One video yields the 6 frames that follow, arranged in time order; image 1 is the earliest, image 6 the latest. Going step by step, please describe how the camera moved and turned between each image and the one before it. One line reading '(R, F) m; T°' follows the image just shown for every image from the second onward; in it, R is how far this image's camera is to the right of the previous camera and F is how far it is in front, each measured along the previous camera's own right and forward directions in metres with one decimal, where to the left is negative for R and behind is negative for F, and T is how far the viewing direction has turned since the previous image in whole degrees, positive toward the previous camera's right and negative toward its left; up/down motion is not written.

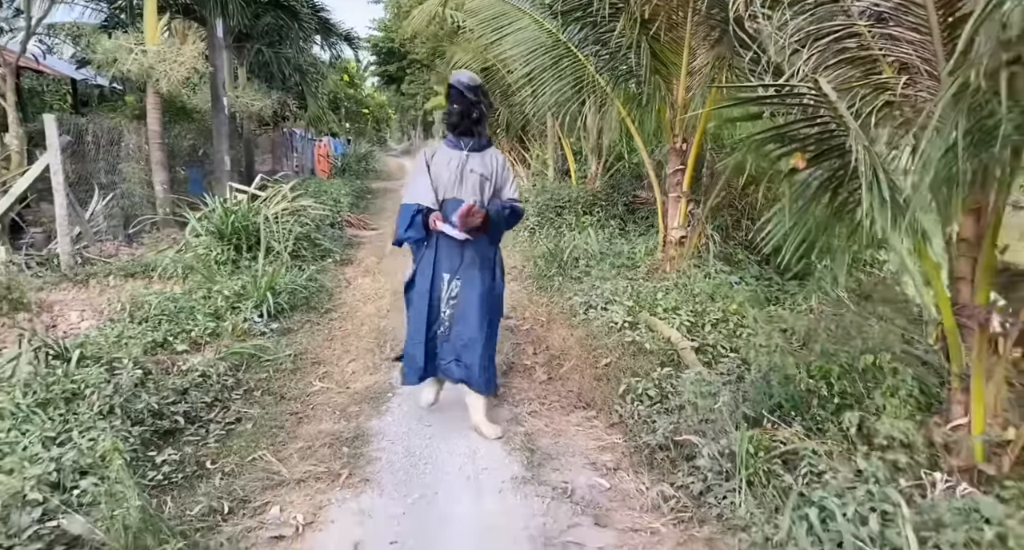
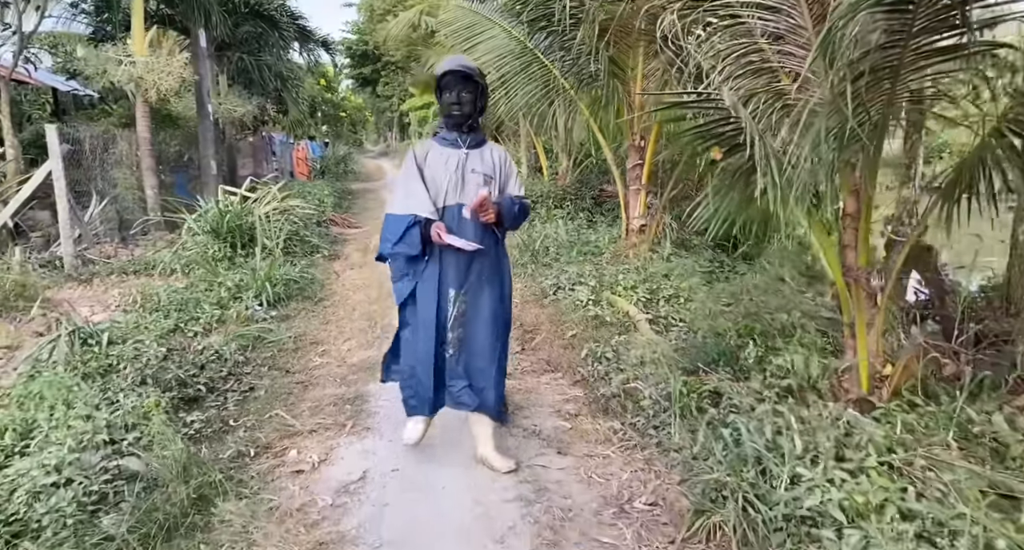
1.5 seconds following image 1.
(0.0, -0.5) m; +2°
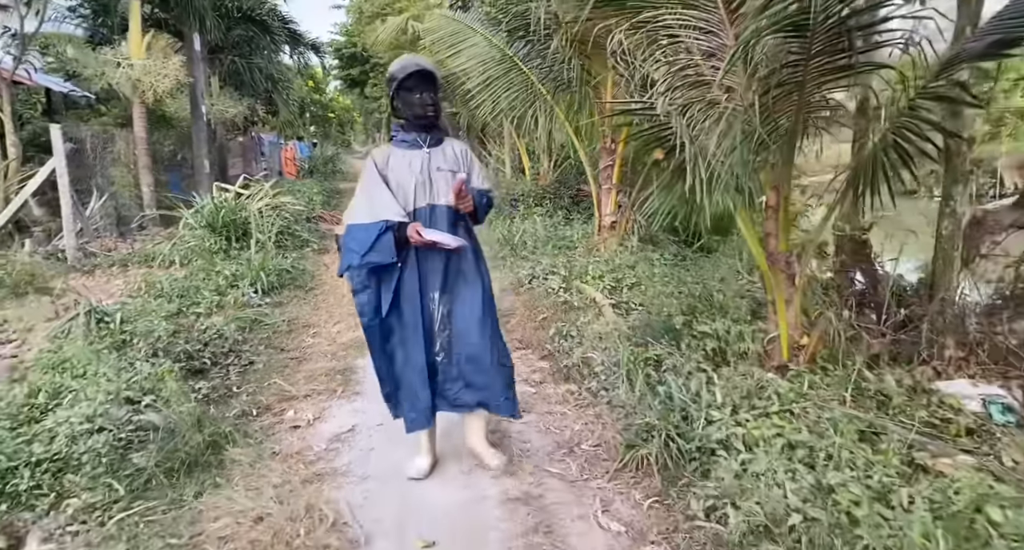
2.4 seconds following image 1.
(+0.1, -0.4) m; +1°
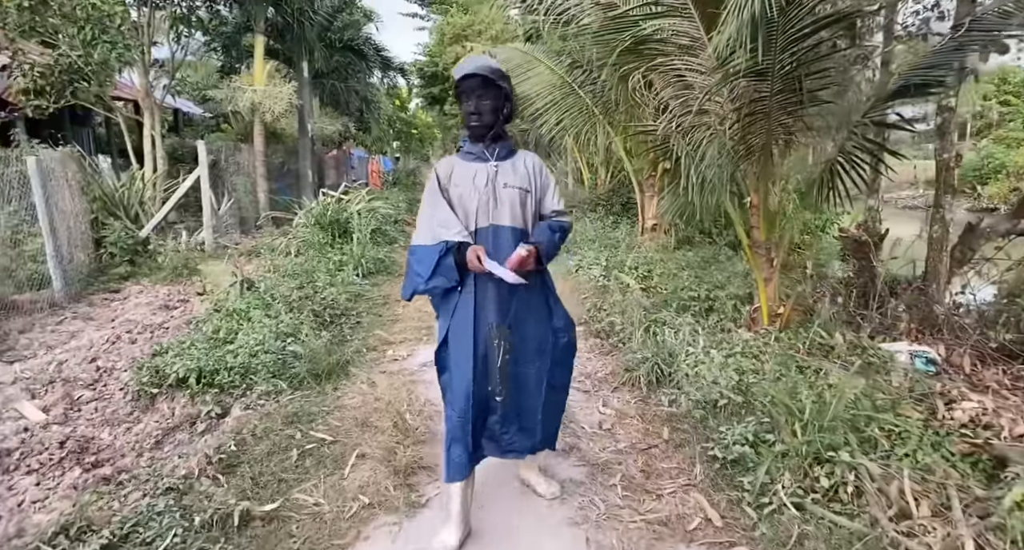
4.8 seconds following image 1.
(+0.2, -1.0) m; -7°
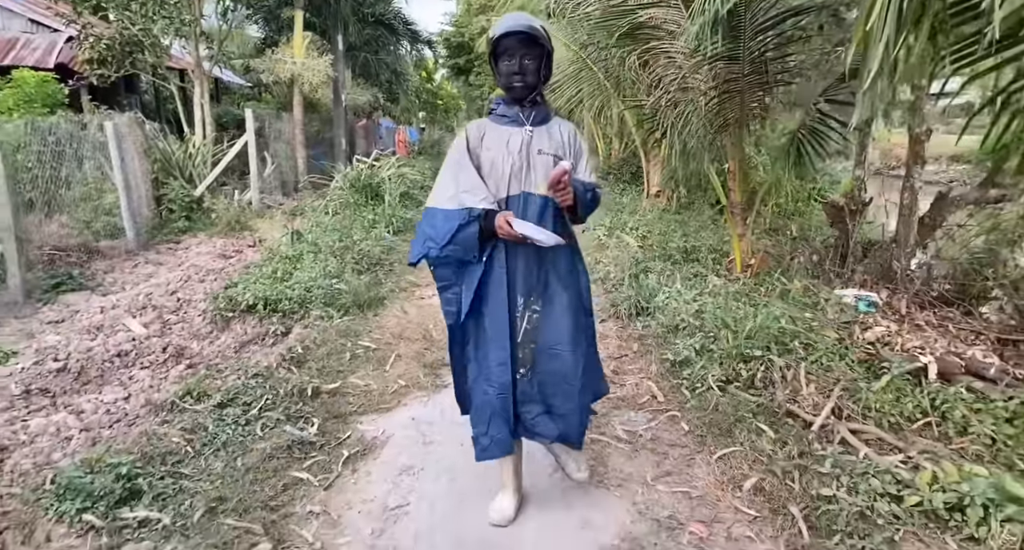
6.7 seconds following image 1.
(+0.1, -0.7) m; -2°
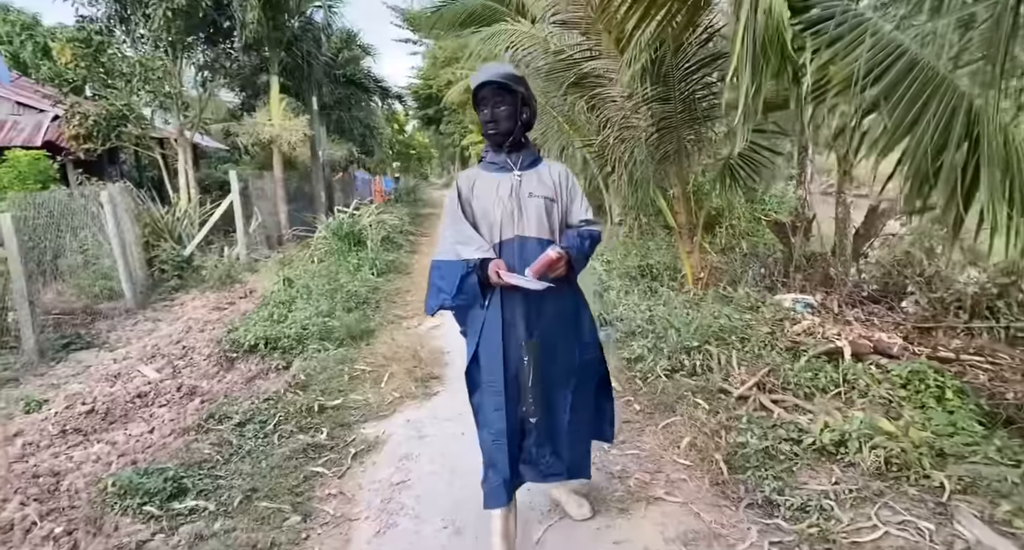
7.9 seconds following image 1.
(+0.1, -0.5) m; +2°
